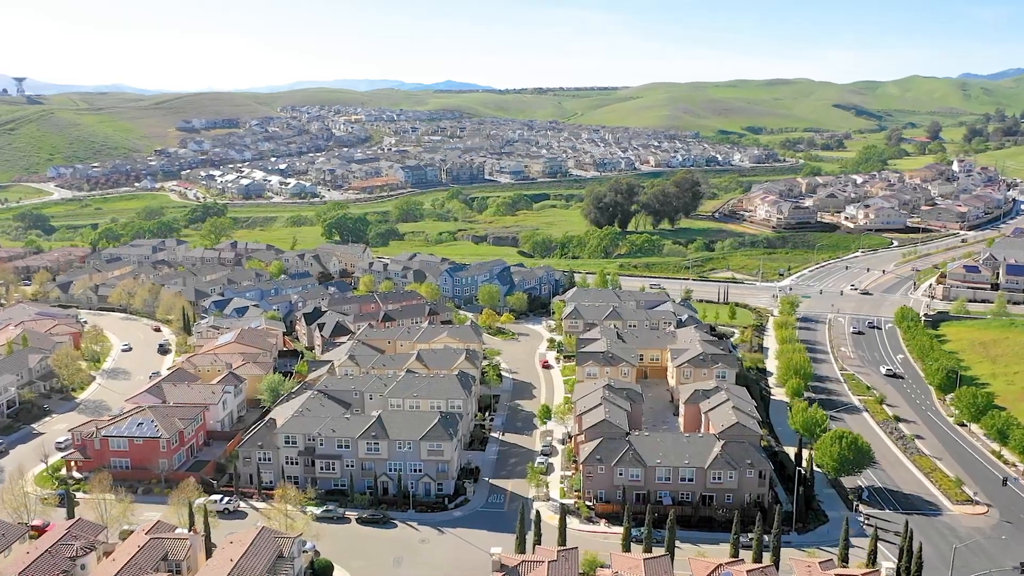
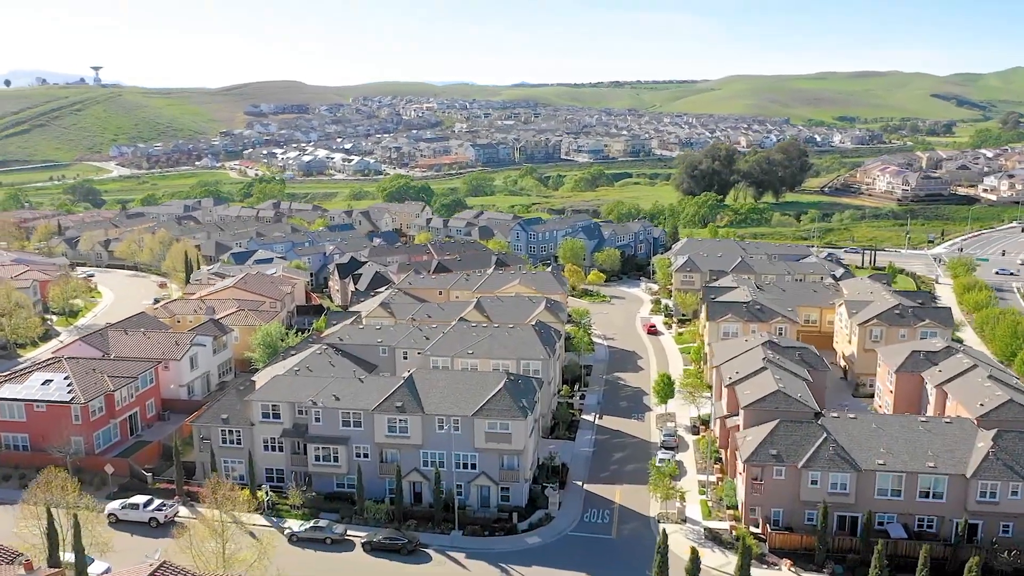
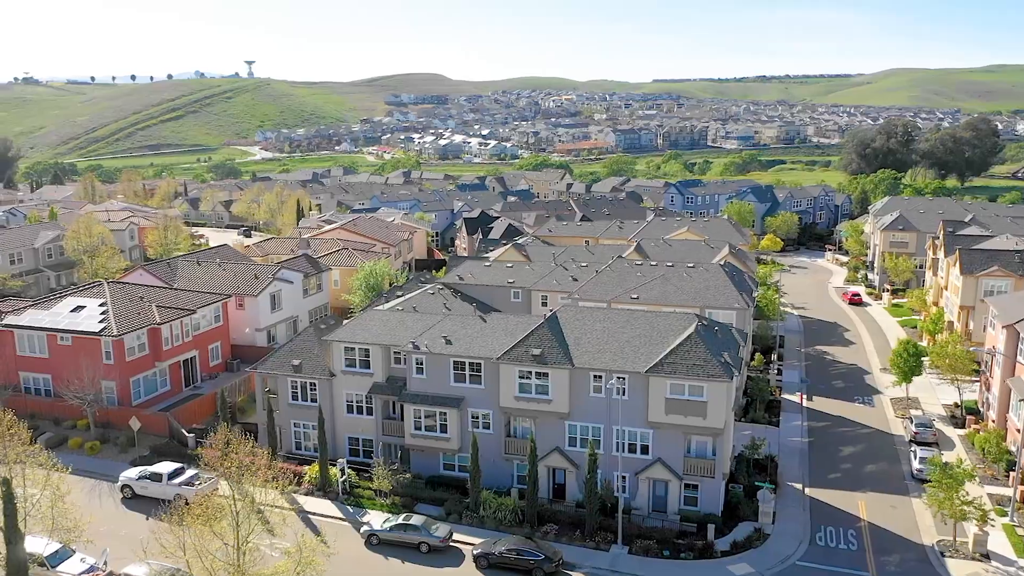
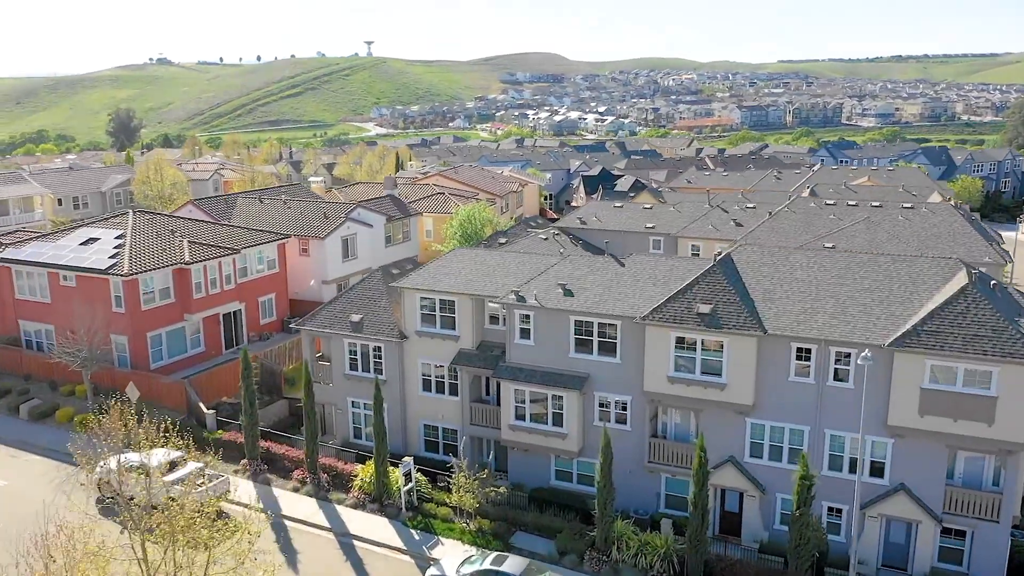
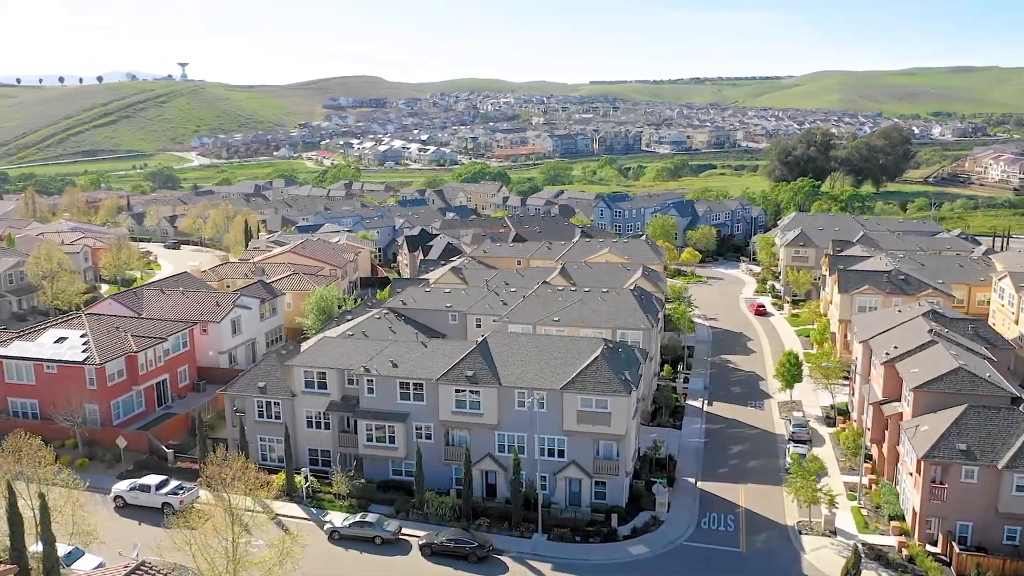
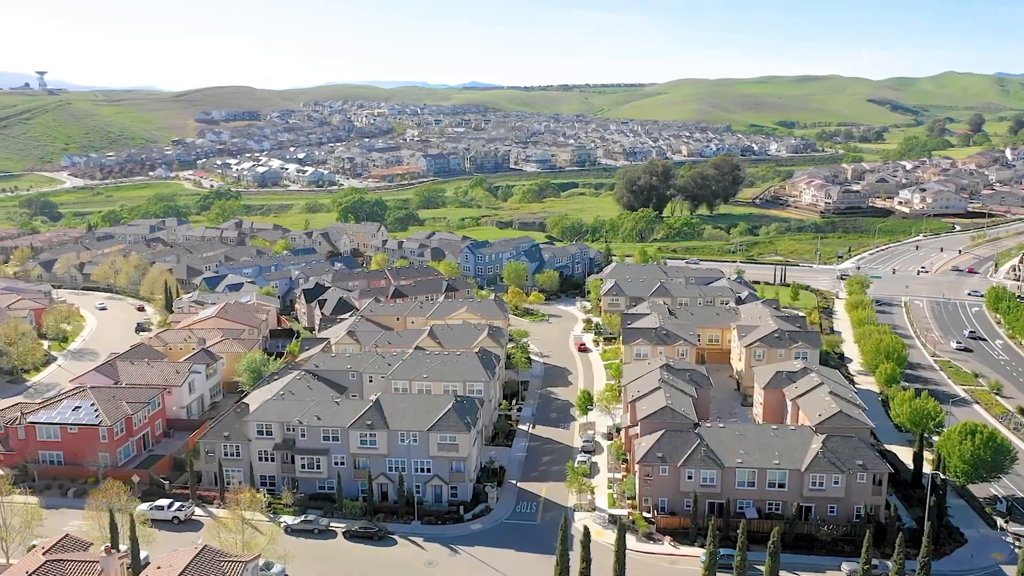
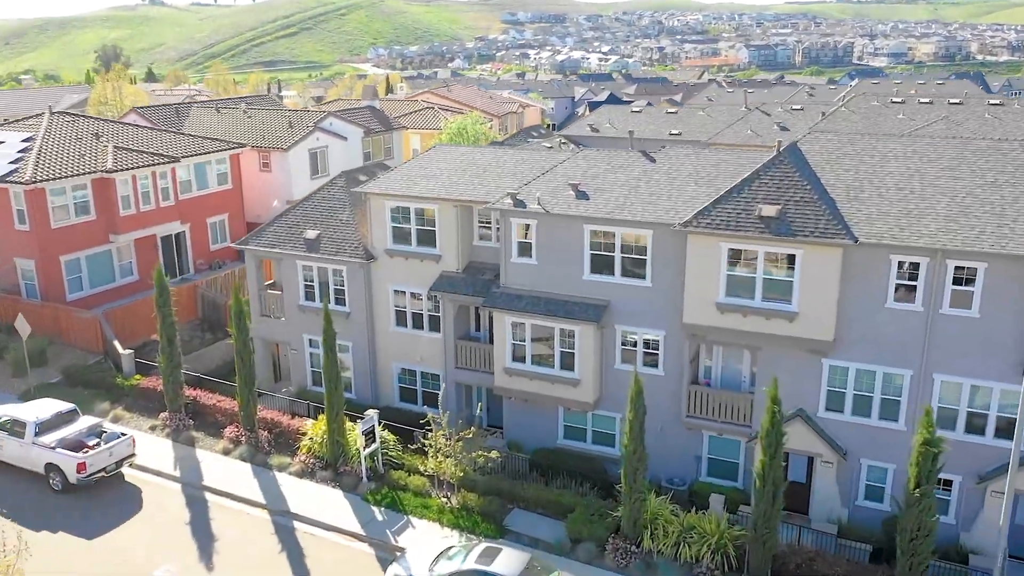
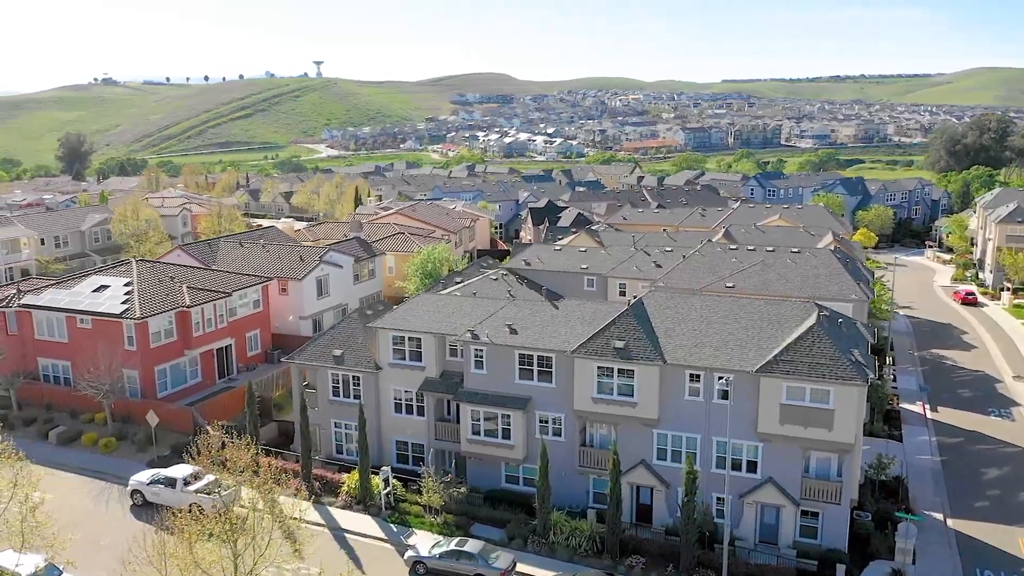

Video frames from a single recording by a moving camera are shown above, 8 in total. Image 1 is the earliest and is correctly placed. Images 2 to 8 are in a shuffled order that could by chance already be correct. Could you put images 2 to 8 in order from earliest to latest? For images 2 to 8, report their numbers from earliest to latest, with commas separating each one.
6, 2, 5, 3, 8, 4, 7
